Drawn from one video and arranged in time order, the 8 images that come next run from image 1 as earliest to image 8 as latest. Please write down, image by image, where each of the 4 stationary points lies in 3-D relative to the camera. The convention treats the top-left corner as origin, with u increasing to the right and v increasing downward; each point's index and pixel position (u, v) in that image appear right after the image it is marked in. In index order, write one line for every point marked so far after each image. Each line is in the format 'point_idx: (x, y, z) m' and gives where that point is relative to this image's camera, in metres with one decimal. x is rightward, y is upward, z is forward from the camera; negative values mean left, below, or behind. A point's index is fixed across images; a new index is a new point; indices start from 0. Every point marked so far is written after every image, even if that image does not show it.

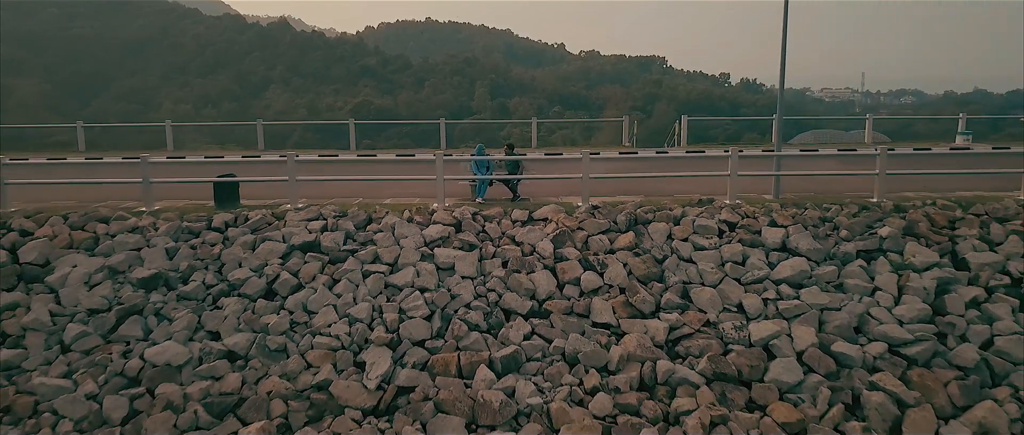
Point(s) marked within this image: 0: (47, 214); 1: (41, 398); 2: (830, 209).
0: (-2.2, 0.0, +4.8) m
1: (-1.6, -0.6, +3.6) m
2: (+1.5, 0.0, +4.6) m
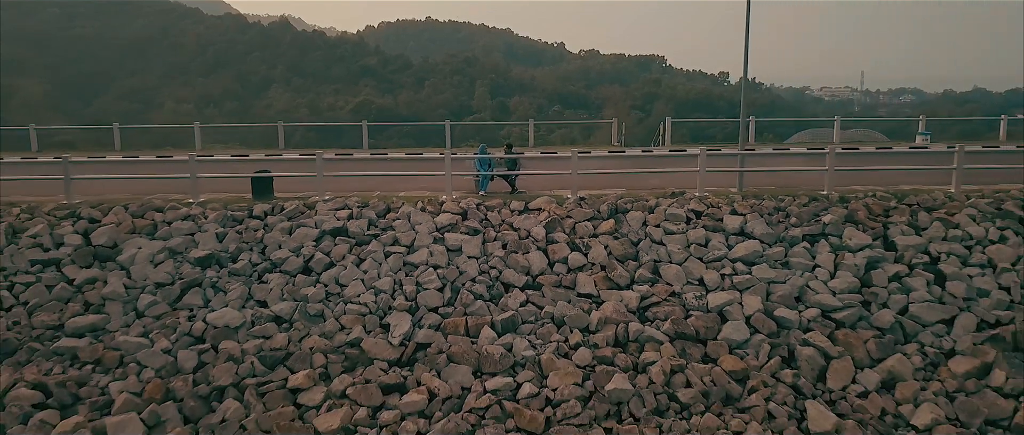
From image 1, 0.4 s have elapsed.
0: (-2.2, +0.1, +5.6) m
1: (-1.6, -0.6, +4.3) m
2: (+1.4, +0.1, +5.4) m
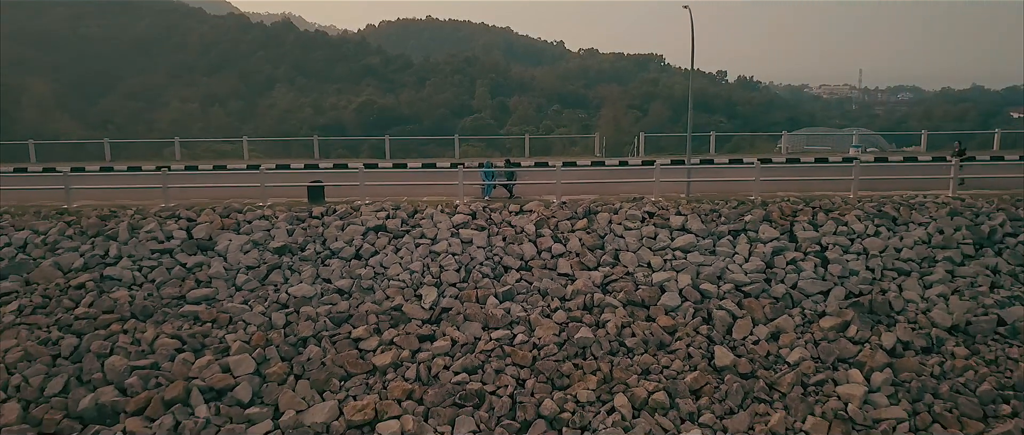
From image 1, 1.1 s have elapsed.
0: (-2.2, +0.1, +7.4) m
1: (-1.7, -0.6, +6.1) m
2: (+1.4, +0.1, +7.1) m
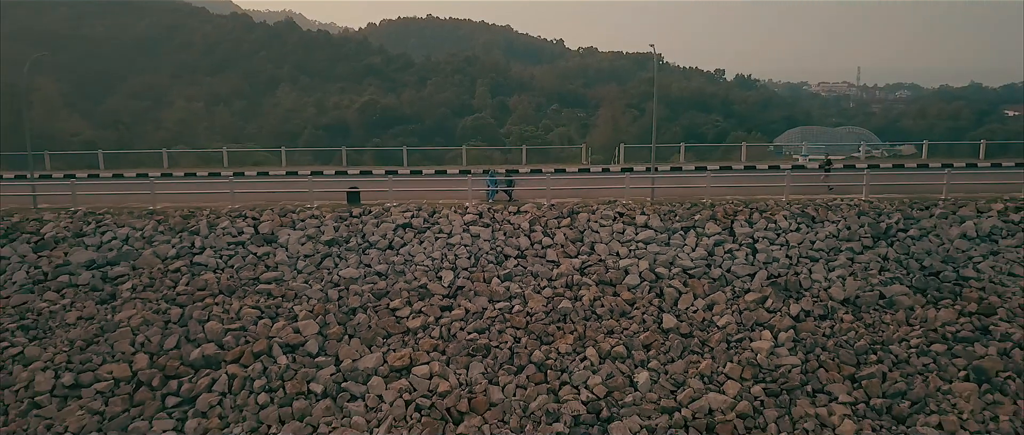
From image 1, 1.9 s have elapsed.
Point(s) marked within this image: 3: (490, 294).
0: (-2.2, +0.1, +9.2) m
1: (-1.7, -0.6, +8.0) m
2: (+1.4, +0.1, +9.0) m
3: (-0.2, -0.6, +7.8) m
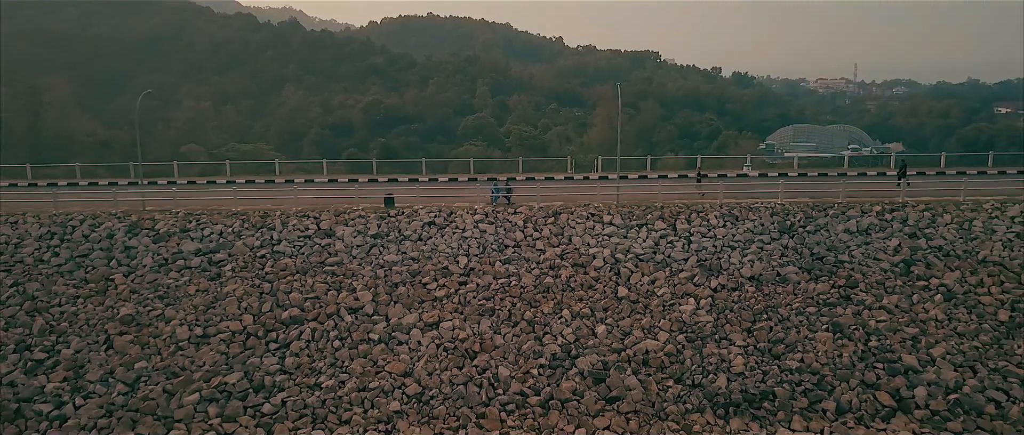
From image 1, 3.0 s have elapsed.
0: (-2.2, +0.1, +12.2) m
1: (-1.7, -0.6, +10.9) m
2: (+1.4, +0.1, +12.0) m
3: (-0.2, -0.6, +10.7) m
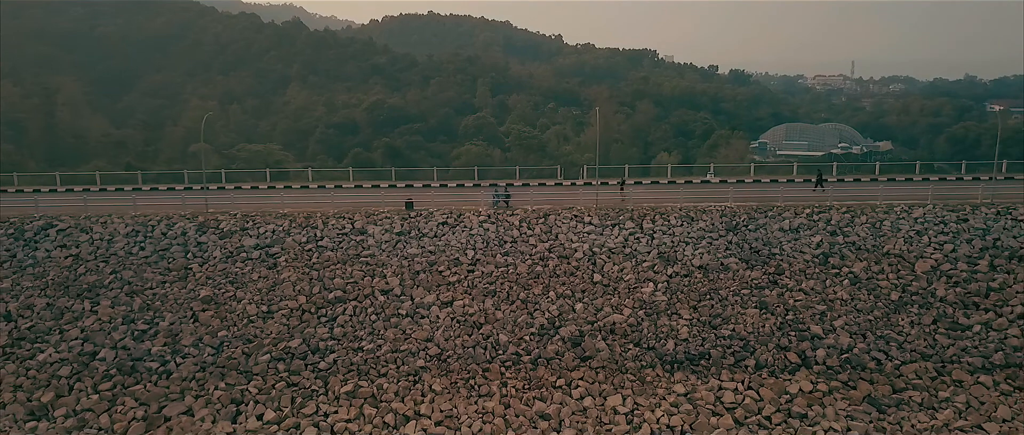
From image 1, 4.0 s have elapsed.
0: (-2.3, +0.1, +14.9) m
1: (-1.7, -0.6, +13.7) m
2: (+1.4, +0.1, +14.7) m
3: (-0.2, -0.6, +13.5) m
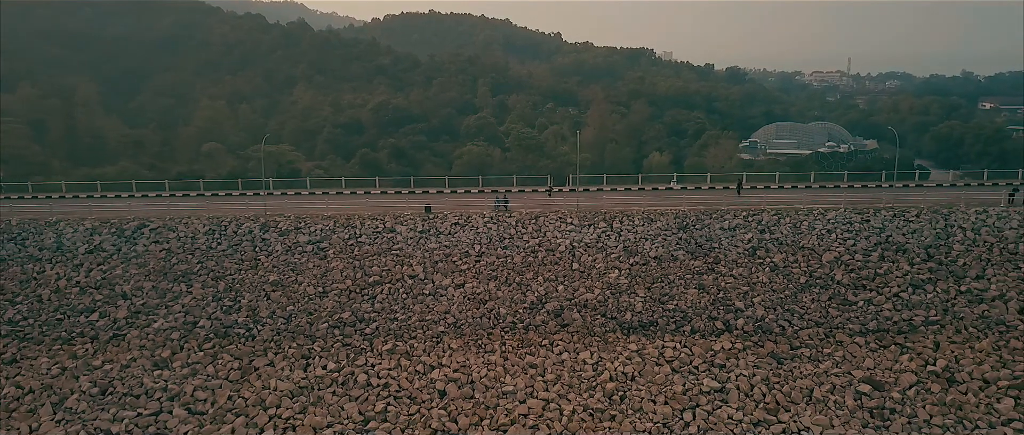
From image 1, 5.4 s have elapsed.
0: (-2.3, 0.0, +18.8) m
1: (-1.7, -0.6, +17.5) m
2: (+1.3, +0.1, +18.6) m
3: (-0.3, -0.6, +17.3) m
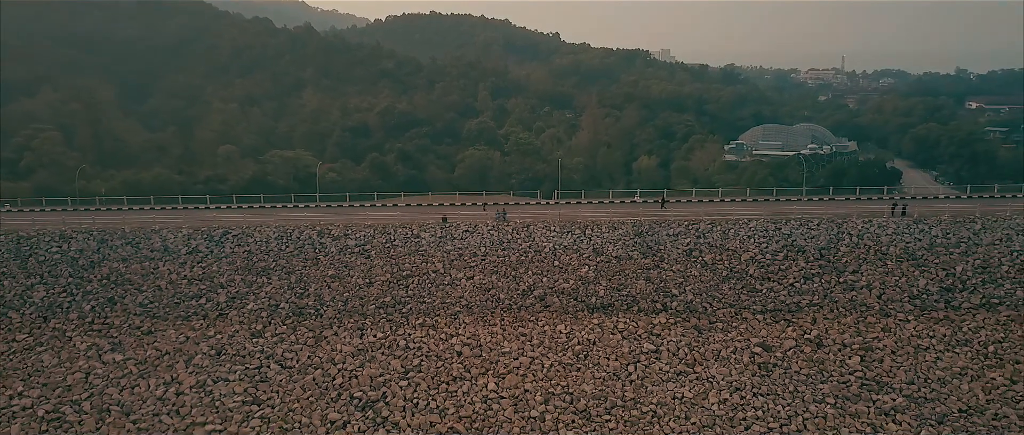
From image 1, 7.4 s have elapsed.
0: (-2.4, -0.2, +24.6) m
1: (-1.8, -0.8, +23.3) m
2: (+1.3, -0.1, +24.4) m
3: (-0.3, -0.9, +23.1) m
